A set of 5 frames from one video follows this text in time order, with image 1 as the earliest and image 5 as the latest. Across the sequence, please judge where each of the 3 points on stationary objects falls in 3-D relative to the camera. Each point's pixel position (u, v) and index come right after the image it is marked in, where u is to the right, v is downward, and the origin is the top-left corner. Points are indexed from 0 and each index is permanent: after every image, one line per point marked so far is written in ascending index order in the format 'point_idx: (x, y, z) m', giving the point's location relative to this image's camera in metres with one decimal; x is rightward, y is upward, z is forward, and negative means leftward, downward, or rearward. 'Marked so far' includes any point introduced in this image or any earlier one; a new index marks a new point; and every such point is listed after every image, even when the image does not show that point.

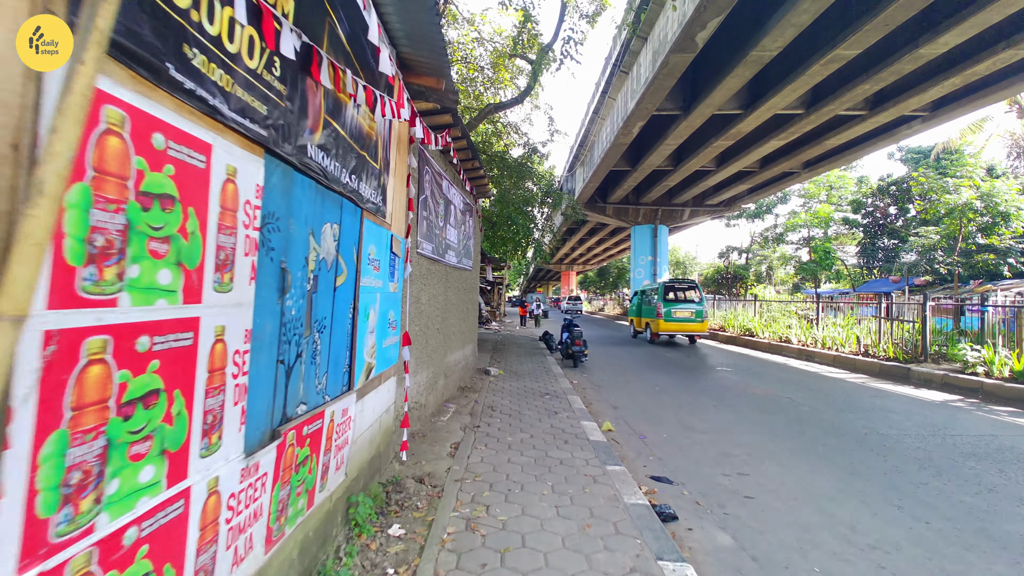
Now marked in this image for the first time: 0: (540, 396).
0: (+0.4, -1.4, +5.9) m
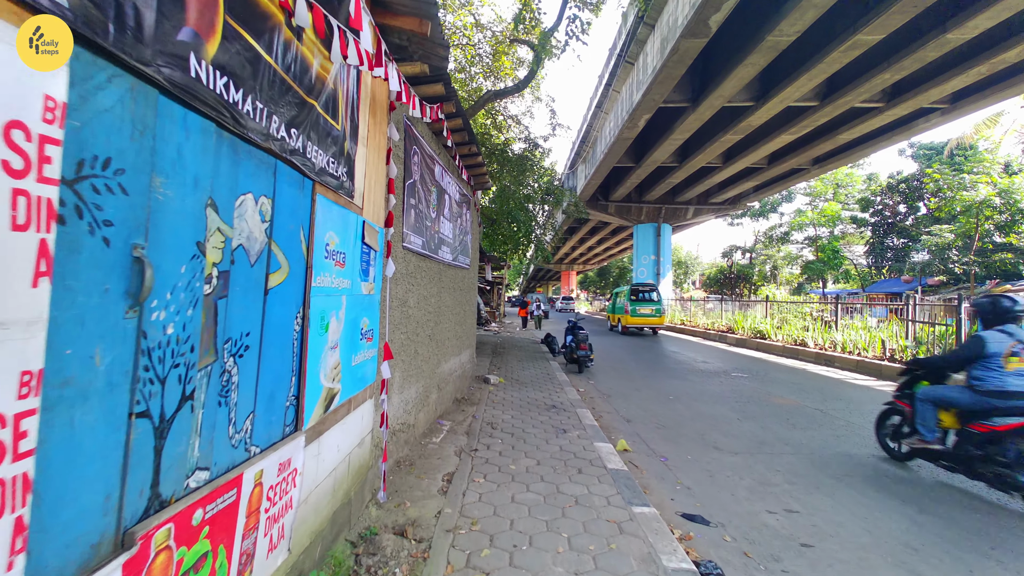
0: (+0.4, -1.4, +5.3) m
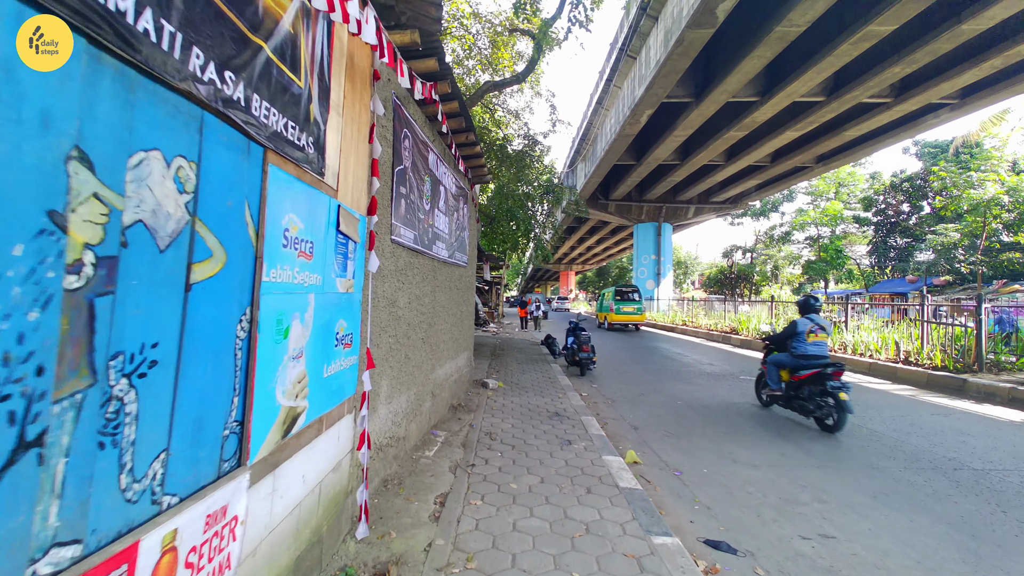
0: (+0.4, -1.4, +4.9) m
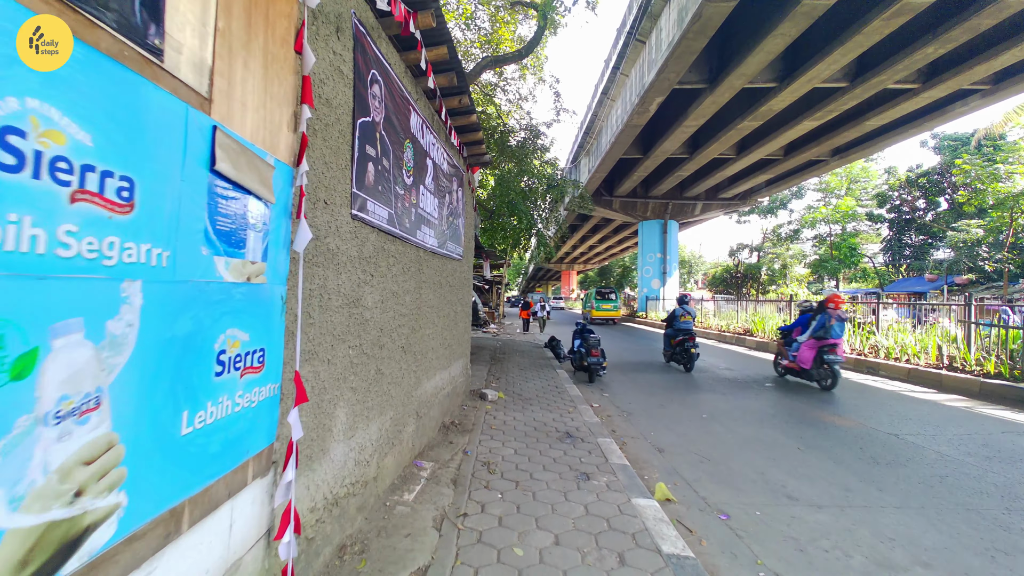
0: (+0.4, -1.4, +4.1) m
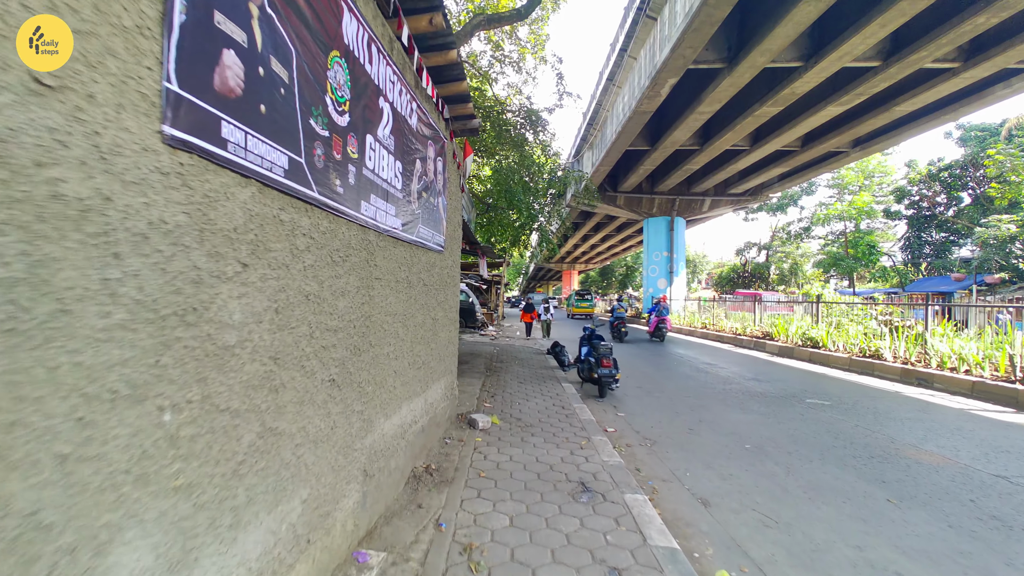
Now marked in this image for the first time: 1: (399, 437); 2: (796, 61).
0: (+0.4, -1.4, +3.0) m
1: (-0.7, -0.9, +2.9) m
2: (+7.0, +5.6, +11.0) m
